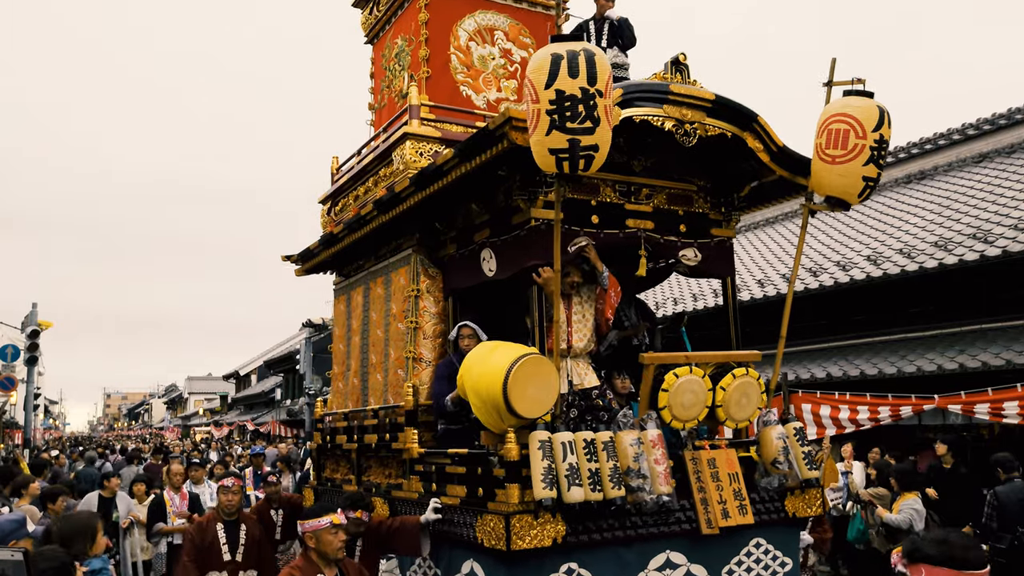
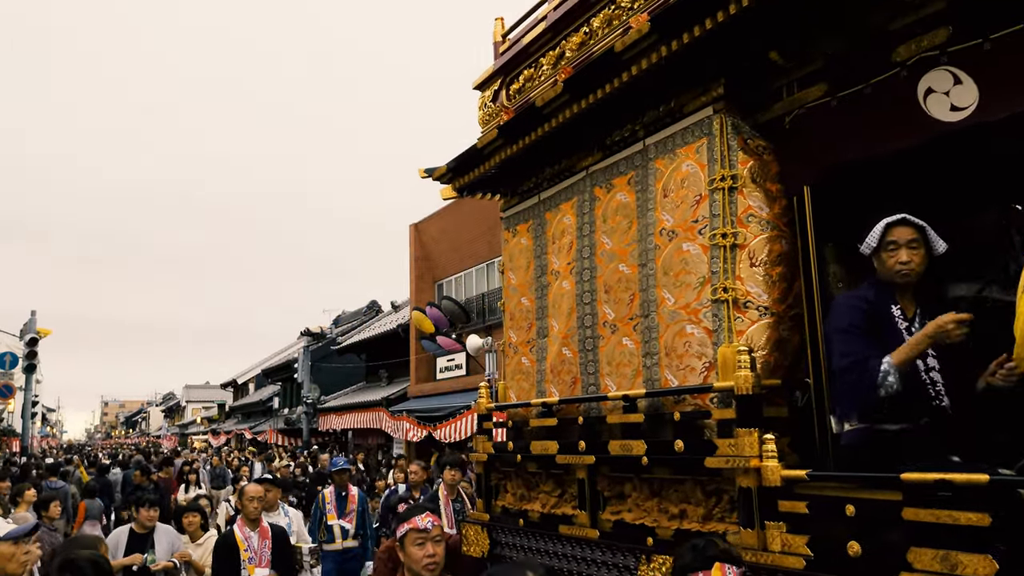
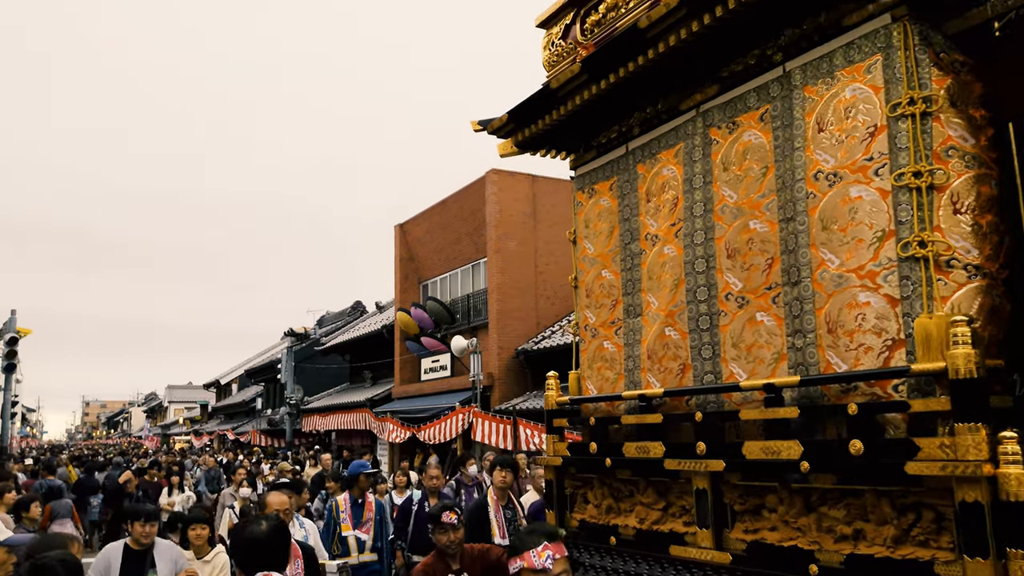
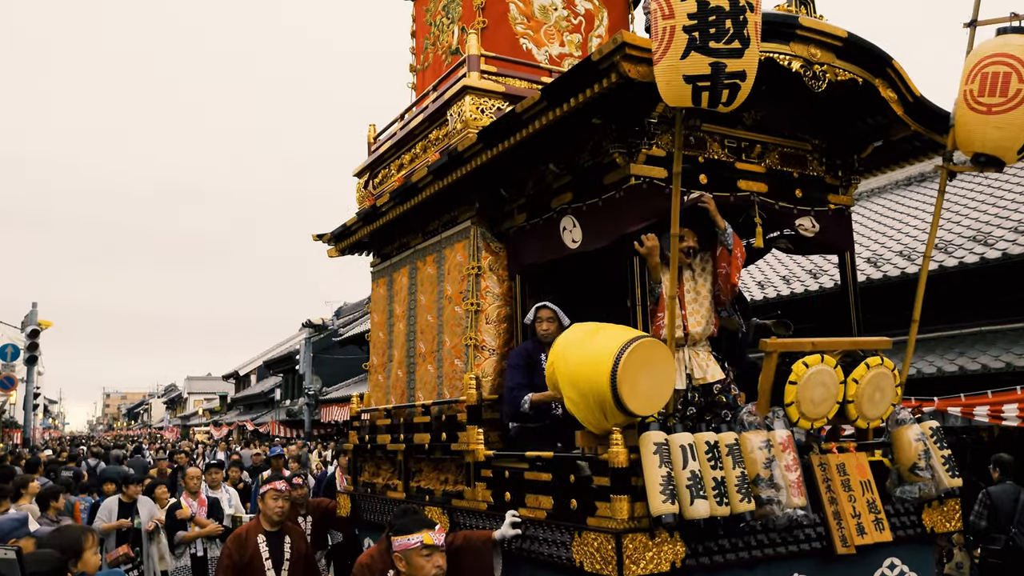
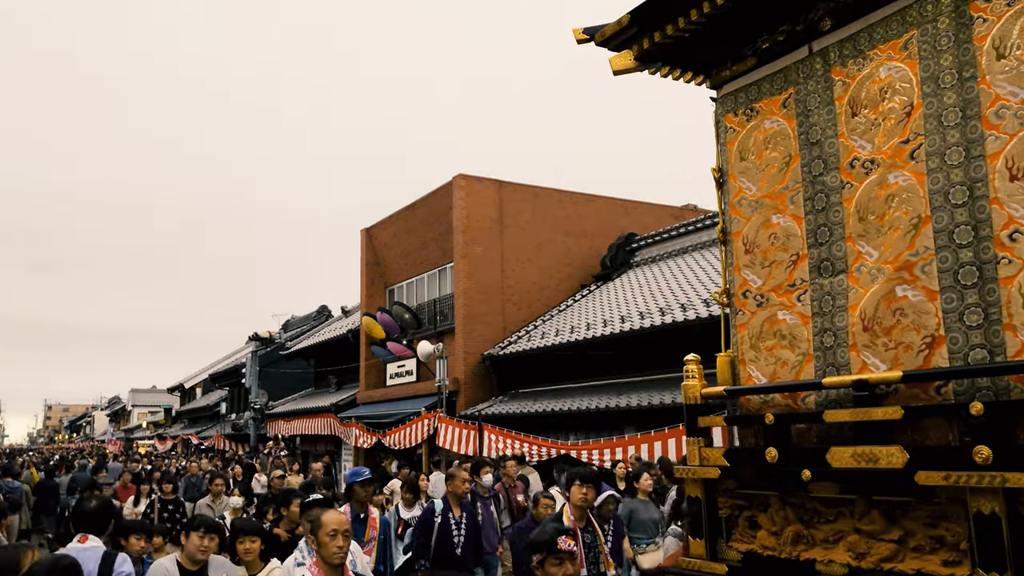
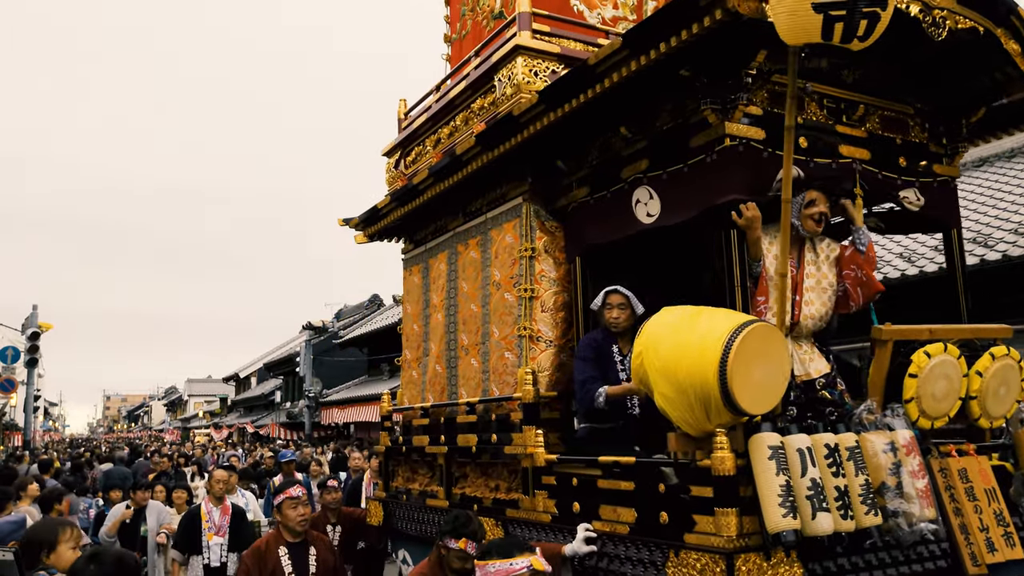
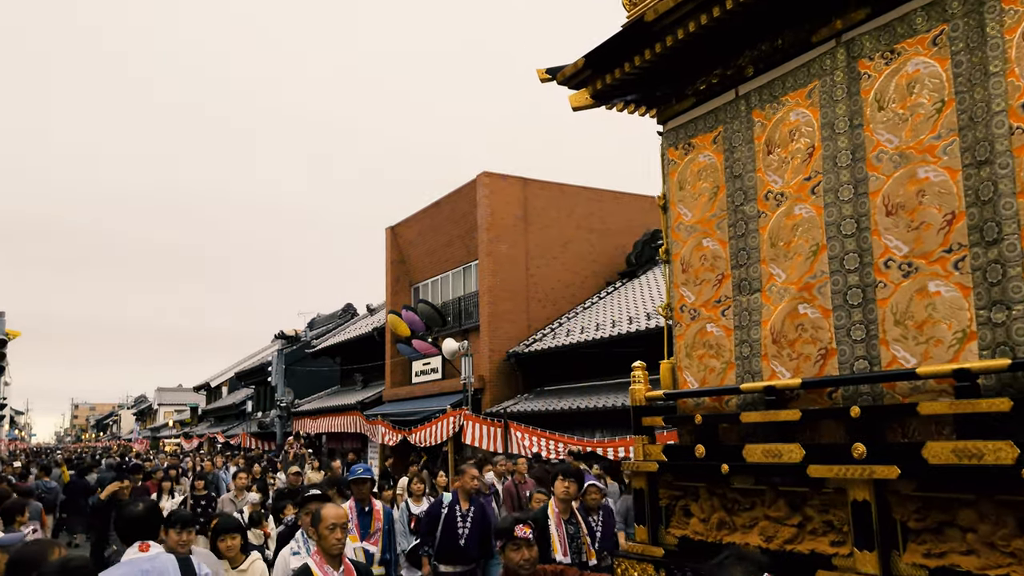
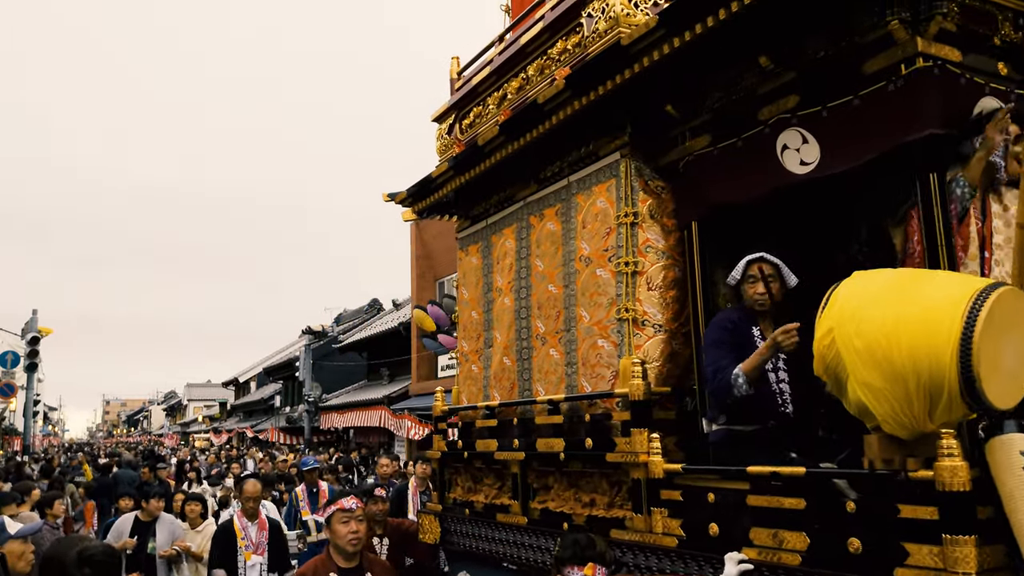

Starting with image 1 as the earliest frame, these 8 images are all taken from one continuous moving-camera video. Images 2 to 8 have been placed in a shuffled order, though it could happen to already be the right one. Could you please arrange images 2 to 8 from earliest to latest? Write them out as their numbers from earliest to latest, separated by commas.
4, 6, 8, 2, 3, 7, 5
